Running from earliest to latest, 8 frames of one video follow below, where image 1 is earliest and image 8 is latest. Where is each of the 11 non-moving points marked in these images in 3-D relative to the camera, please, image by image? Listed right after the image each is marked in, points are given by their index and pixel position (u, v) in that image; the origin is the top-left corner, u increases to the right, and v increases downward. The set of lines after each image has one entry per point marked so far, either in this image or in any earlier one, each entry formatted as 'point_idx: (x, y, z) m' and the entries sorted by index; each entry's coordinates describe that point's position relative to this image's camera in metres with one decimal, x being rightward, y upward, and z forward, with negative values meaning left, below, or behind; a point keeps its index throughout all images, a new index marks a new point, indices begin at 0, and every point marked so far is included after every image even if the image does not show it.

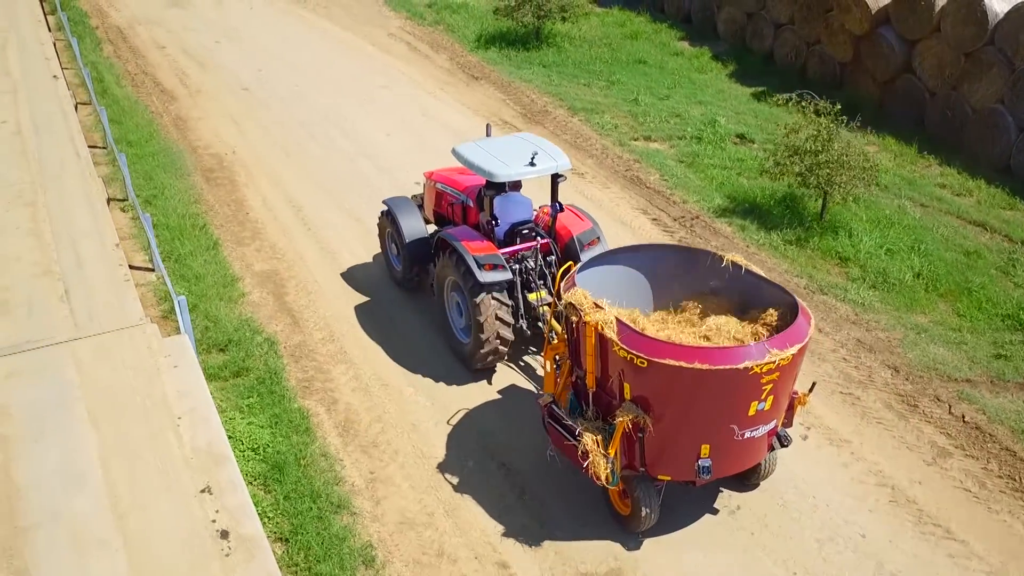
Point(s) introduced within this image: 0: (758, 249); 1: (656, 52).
0: (+2.0, +0.3, +8.8) m
1: (+1.9, +3.1, +13.9) m
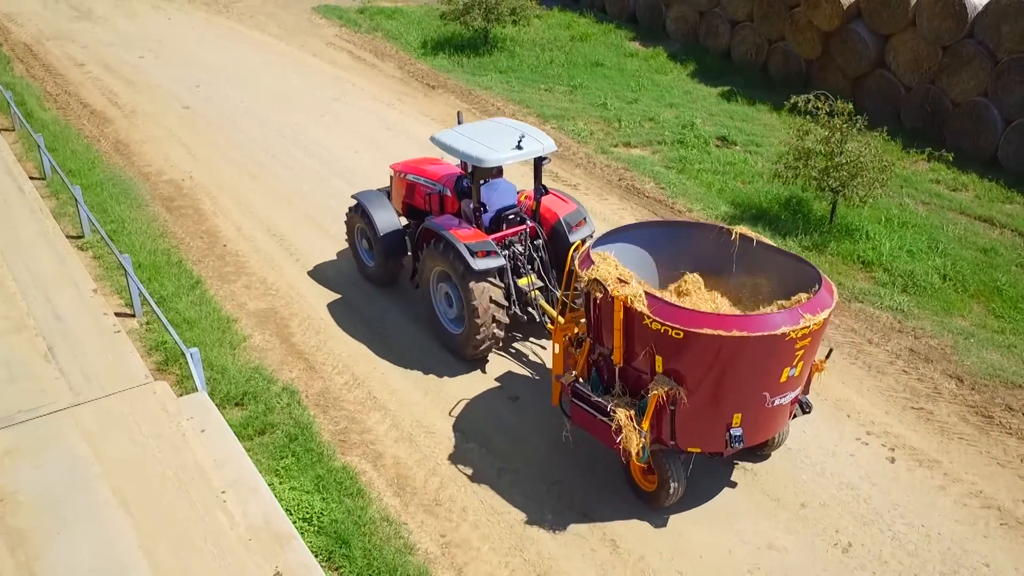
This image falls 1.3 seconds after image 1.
0: (+2.1, +0.2, +8.4) m
1: (+1.2, +3.0, +13.5) m
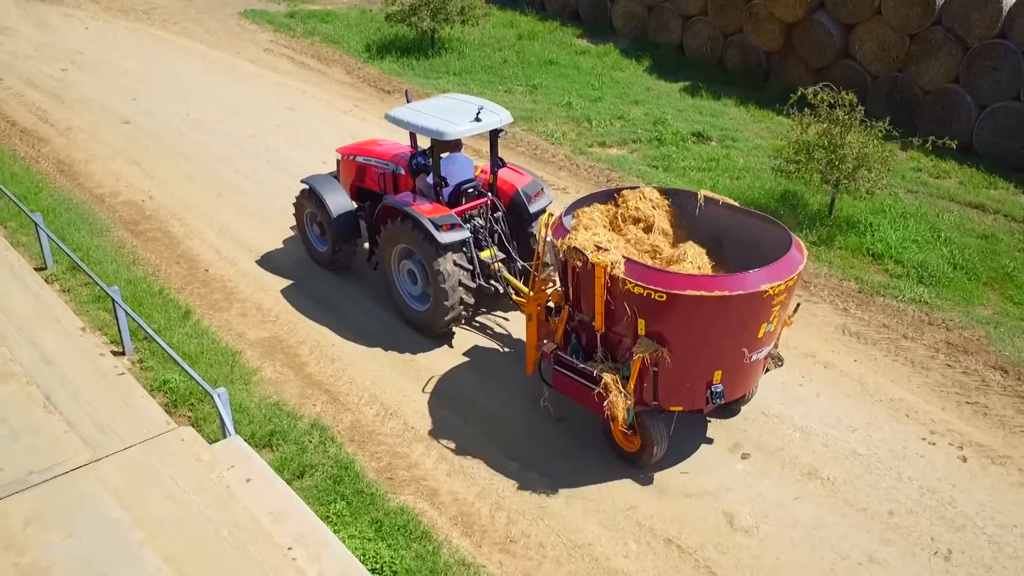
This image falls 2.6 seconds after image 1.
0: (+2.1, +0.3, +8.2) m
1: (+0.6, +2.9, +13.2) m
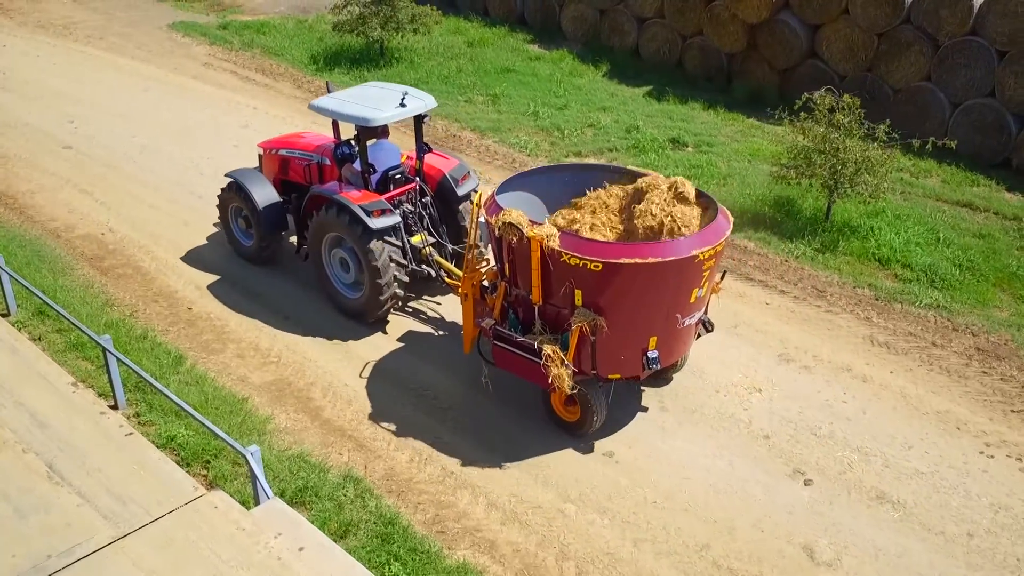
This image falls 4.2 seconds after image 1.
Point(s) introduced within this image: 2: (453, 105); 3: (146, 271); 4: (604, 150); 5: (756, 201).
0: (+2.1, +0.2, +8.0) m
1: (0.0, +2.7, +12.8) m
2: (-0.6, +1.9, +11.3) m
3: (-2.7, +0.1, +7.9) m
4: (+0.9, +1.3, +10.2) m
5: (+2.0, +0.7, +9.0) m
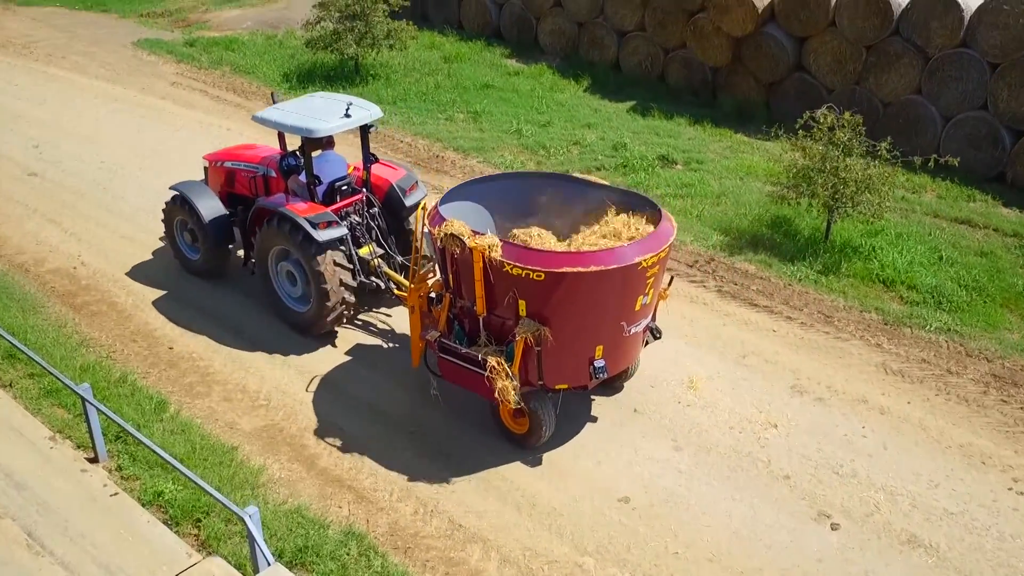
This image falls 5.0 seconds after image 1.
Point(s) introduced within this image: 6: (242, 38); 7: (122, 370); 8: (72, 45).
0: (+2.1, 0.0, +7.8) m
1: (-0.2, +2.5, +12.5) m
2: (-0.8, +1.7, +11.0) m
3: (-2.7, -0.1, +7.5) m
4: (+0.7, +1.1, +9.9) m
5: (+2.0, +0.5, +8.7) m
6: (-3.5, +3.2, +13.7) m
7: (-2.4, -0.5, +6.7) m
8: (-5.4, +3.0, +13.3) m
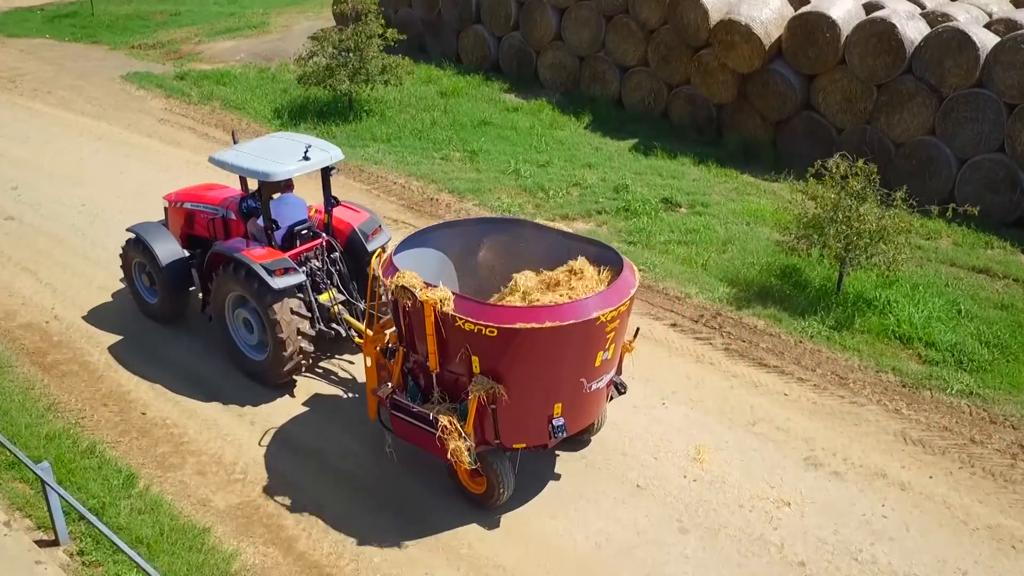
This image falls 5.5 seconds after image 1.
0: (+2.1, -0.4, +7.4) m
1: (-0.2, +2.0, +12.1) m
2: (-0.8, +1.2, +10.6) m
3: (-2.8, -0.5, +7.1) m
4: (+0.7, +0.7, +9.5) m
5: (+1.9, +0.1, +8.3) m
6: (-3.5, +2.7, +13.4) m
7: (-2.5, -0.9, +6.3) m
8: (-5.4, +2.5, +12.9) m
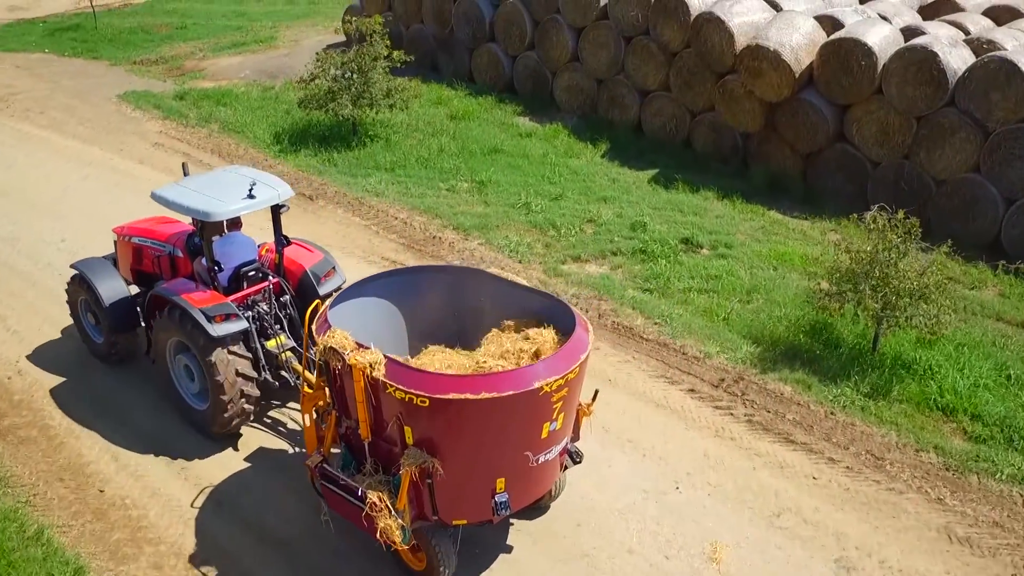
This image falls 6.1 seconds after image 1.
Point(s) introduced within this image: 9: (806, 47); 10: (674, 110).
0: (+2.1, -0.8, +6.7) m
1: (-0.1, +1.6, +11.5) m
2: (-0.7, +0.9, +10.0) m
3: (-2.8, -0.9, +6.5) m
4: (+0.8, +0.3, +8.9) m
5: (+2.0, -0.3, +7.6) m
6: (-3.3, +2.4, +12.8) m
7: (-2.5, -1.2, +5.7) m
8: (-5.3, +2.2, +12.4) m
9: (+2.7, +2.2, +9.8) m
10: (+1.7, +1.8, +11.1) m
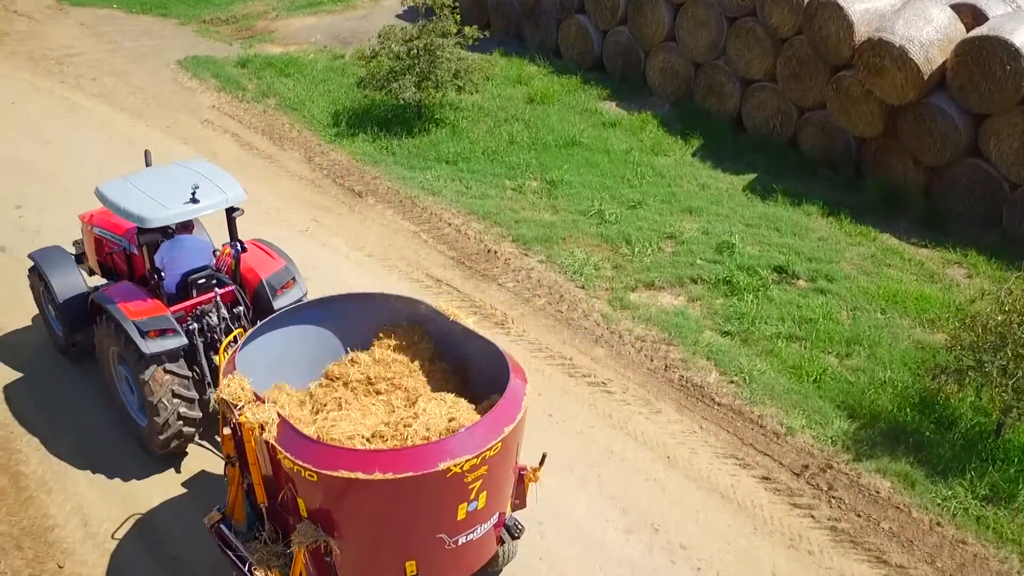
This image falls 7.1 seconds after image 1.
0: (+2.2, -1.2, +5.4) m
1: (+0.7, +1.6, +10.3) m
2: (-0.1, +0.8, +8.9) m
3: (-2.6, -1.0, +5.7) m
4: (+1.2, 0.0, +7.7) m
5: (+2.2, -0.6, +6.3) m
6: (-2.3, +2.5, +11.9) m
7: (-2.4, -1.5, +4.9) m
8: (-4.3, +2.5, +11.7) m
9: (+3.3, +1.9, +8.3) m
10: (+2.4, +1.7, +9.7) m
